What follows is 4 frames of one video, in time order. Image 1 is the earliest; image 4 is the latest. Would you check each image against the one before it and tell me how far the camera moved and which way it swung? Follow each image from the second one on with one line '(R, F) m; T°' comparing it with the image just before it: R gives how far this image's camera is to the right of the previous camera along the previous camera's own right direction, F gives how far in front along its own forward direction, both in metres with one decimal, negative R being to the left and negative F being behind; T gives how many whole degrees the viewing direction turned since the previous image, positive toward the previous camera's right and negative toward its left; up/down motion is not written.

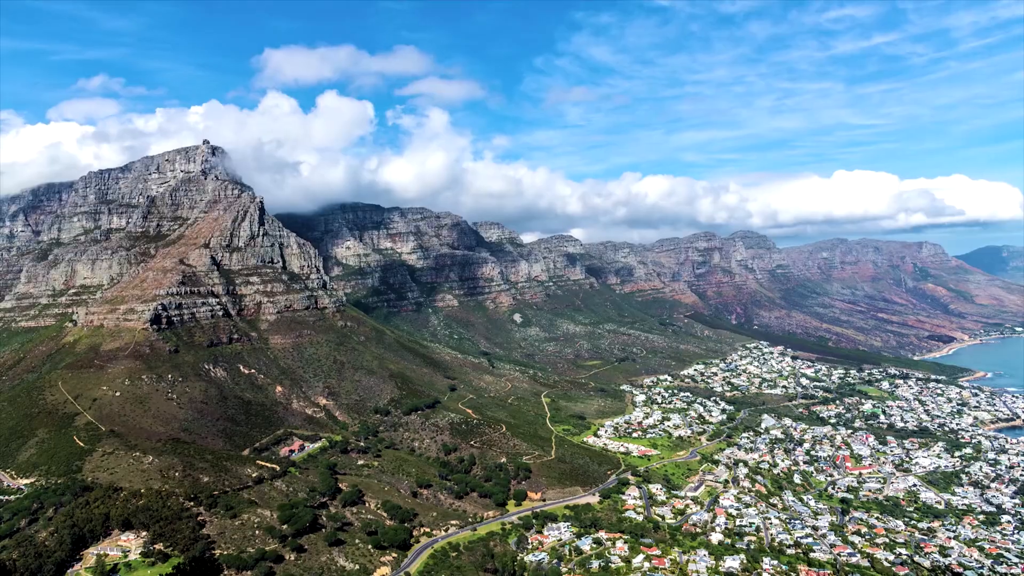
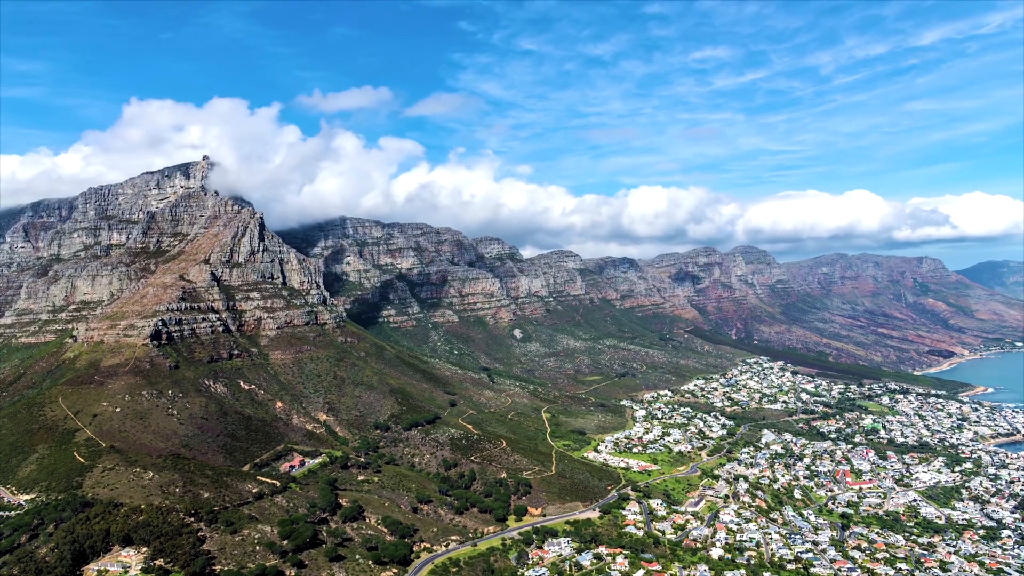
(0.0, -0.8) m; 0°
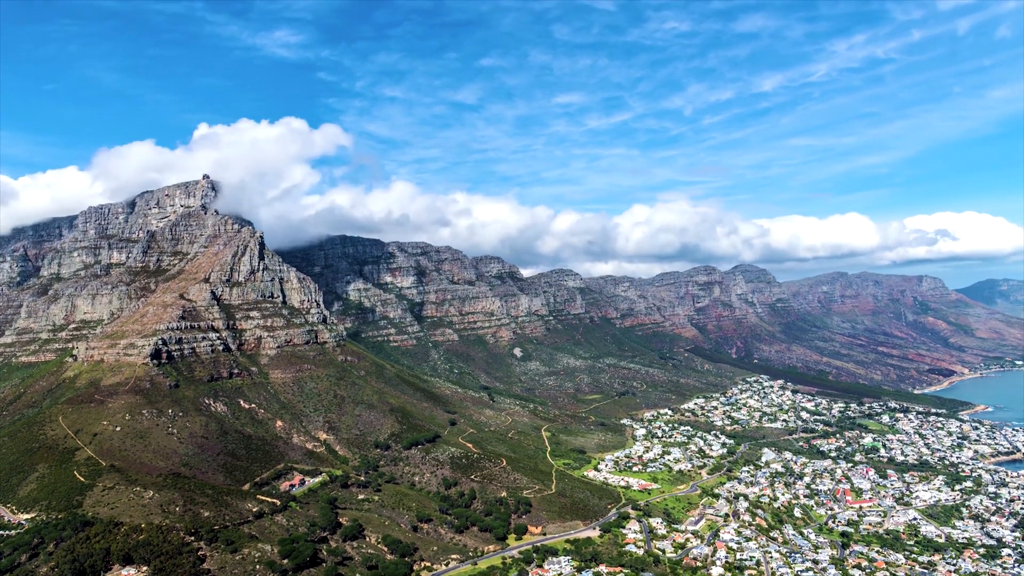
(0.0, -1.0) m; 0°
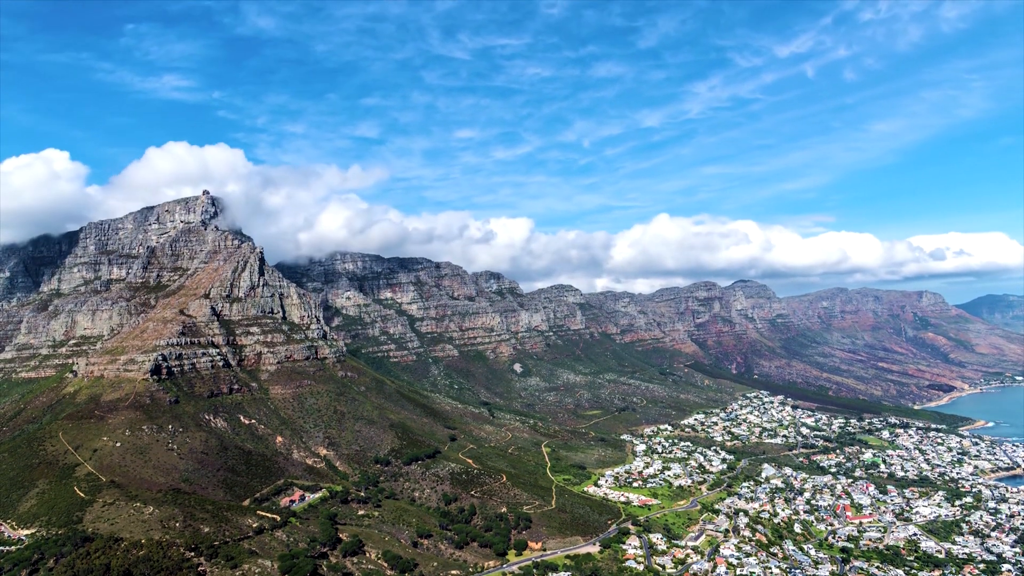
(0.0, -0.9) m; 0°
